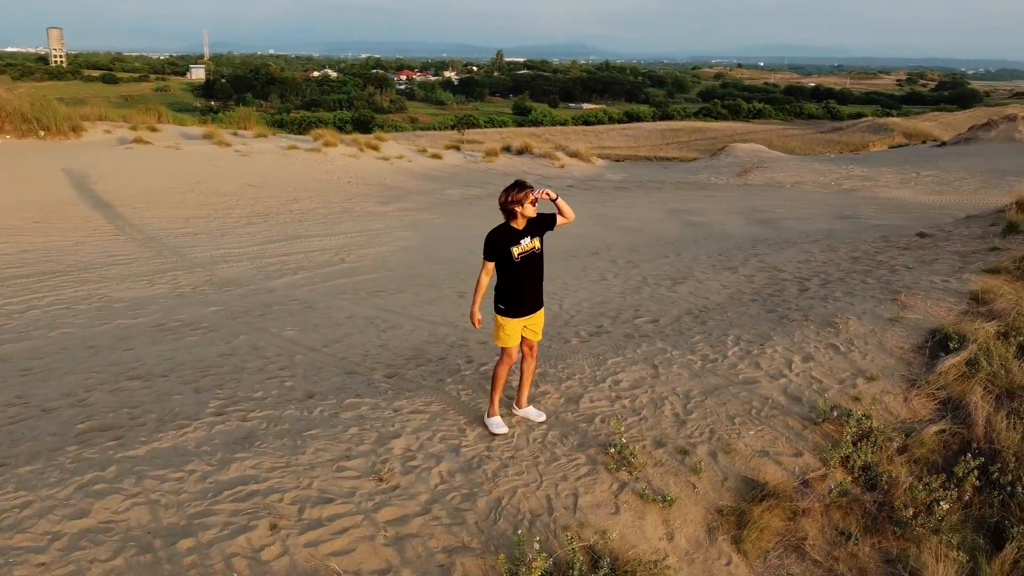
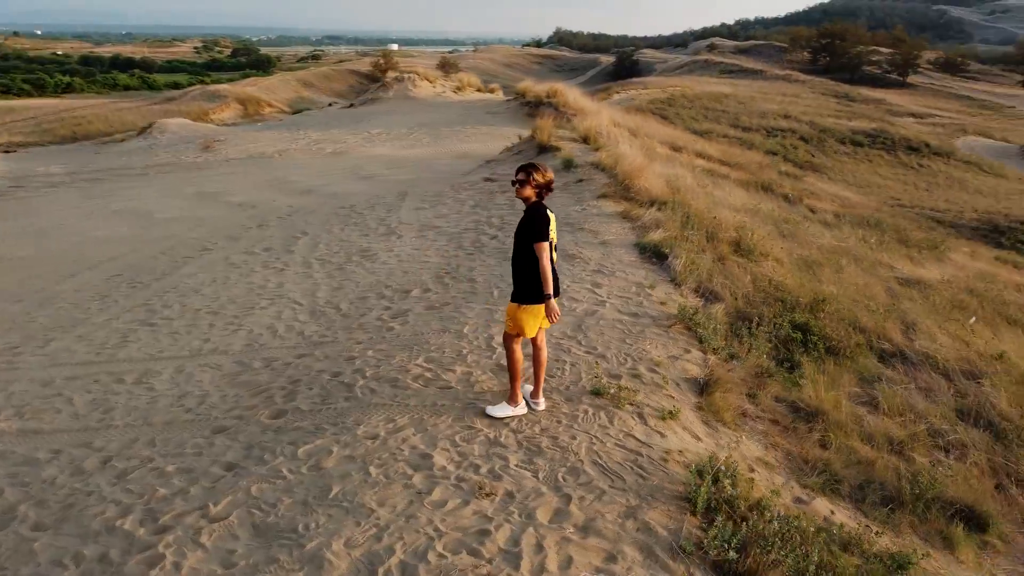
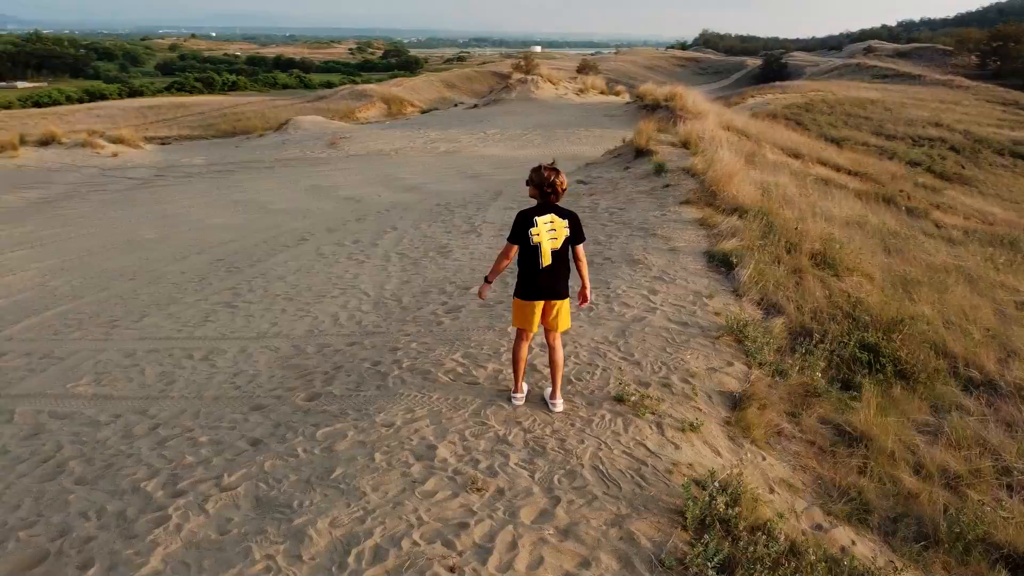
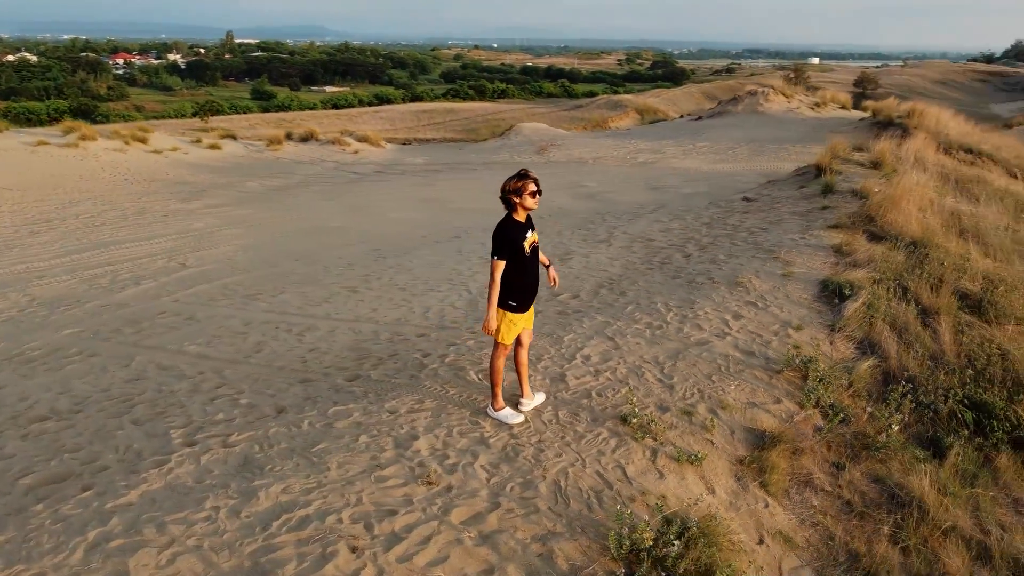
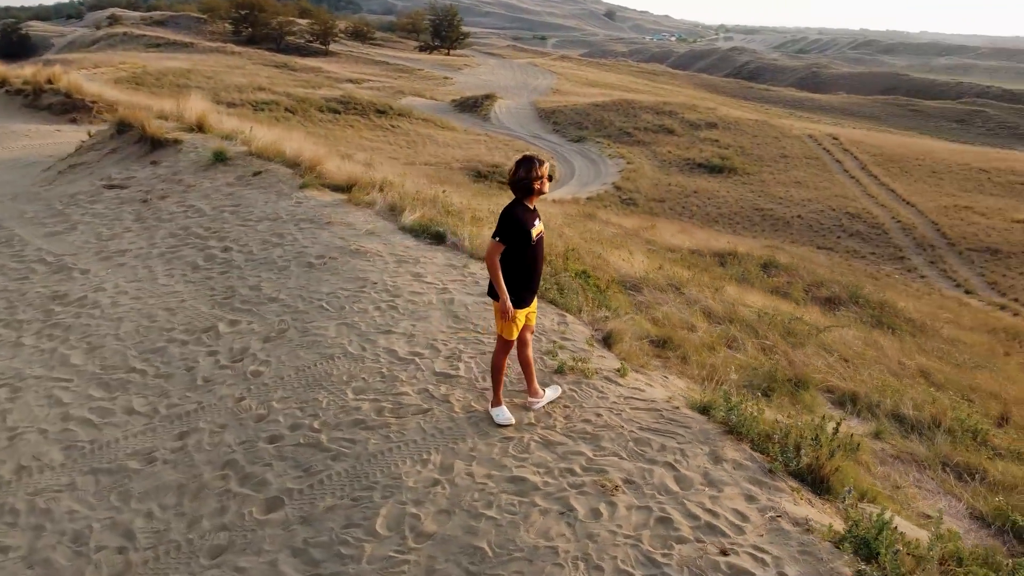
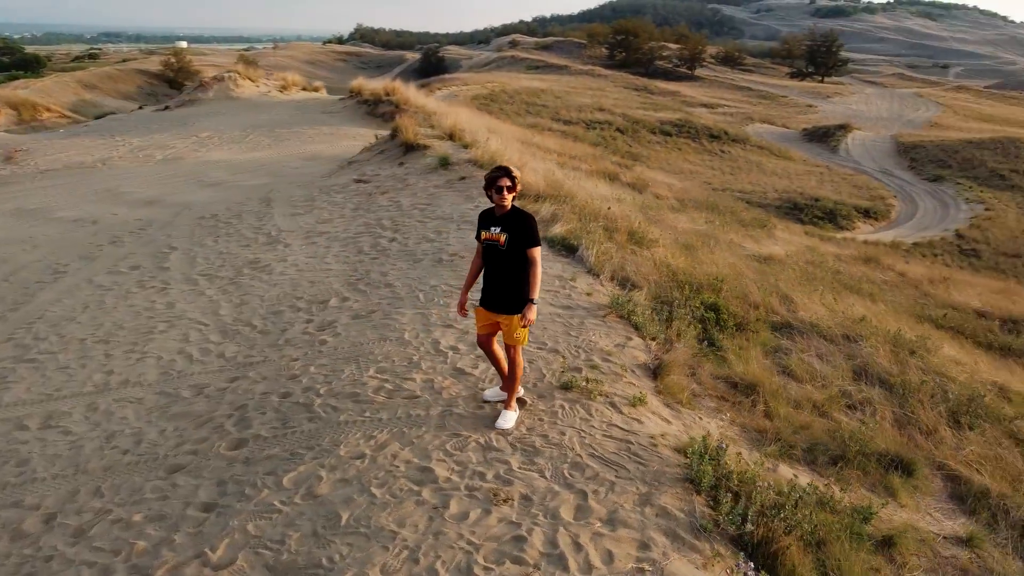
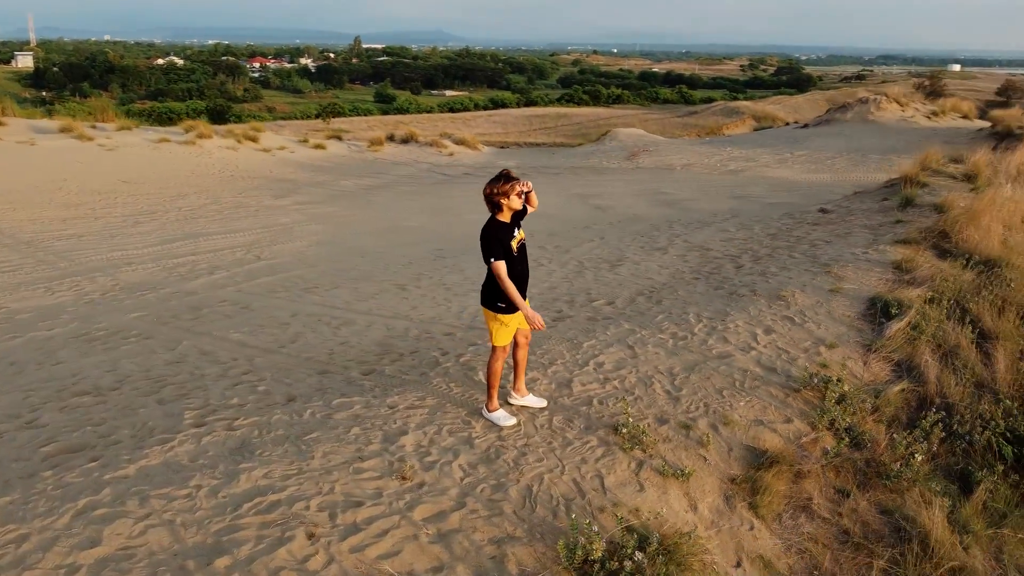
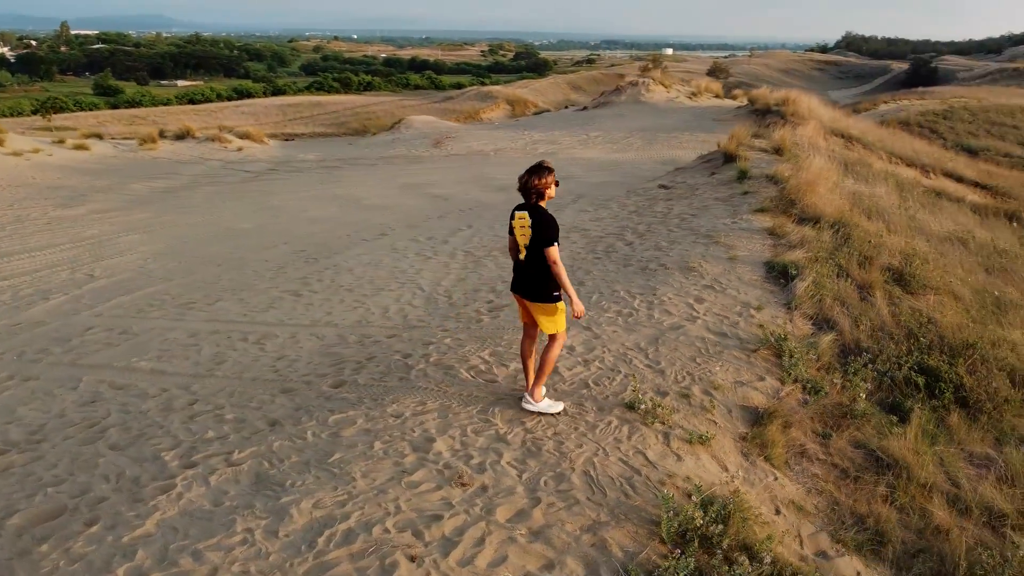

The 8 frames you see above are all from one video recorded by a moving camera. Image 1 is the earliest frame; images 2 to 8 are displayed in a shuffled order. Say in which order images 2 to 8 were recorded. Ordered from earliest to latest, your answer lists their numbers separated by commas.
7, 4, 8, 3, 2, 6, 5
